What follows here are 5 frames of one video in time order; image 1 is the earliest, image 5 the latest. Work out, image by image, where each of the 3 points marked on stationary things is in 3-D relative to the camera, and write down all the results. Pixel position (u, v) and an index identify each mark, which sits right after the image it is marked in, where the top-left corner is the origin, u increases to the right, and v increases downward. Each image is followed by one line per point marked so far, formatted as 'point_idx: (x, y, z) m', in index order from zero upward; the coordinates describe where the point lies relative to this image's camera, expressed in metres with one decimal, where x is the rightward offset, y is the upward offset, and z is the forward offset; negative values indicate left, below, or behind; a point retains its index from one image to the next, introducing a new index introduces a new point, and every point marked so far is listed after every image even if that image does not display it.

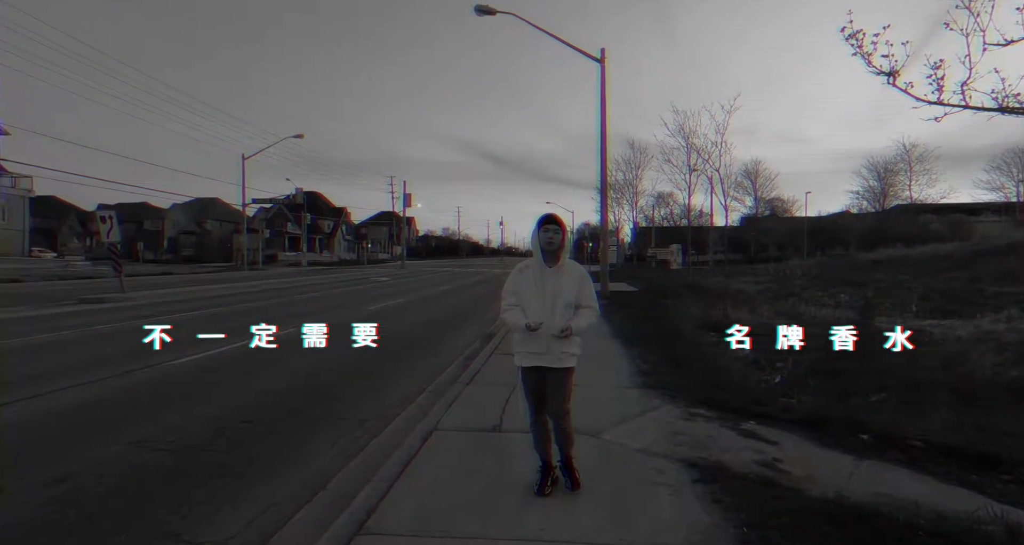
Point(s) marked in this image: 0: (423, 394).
0: (-1.1, -1.5, +7.7) m
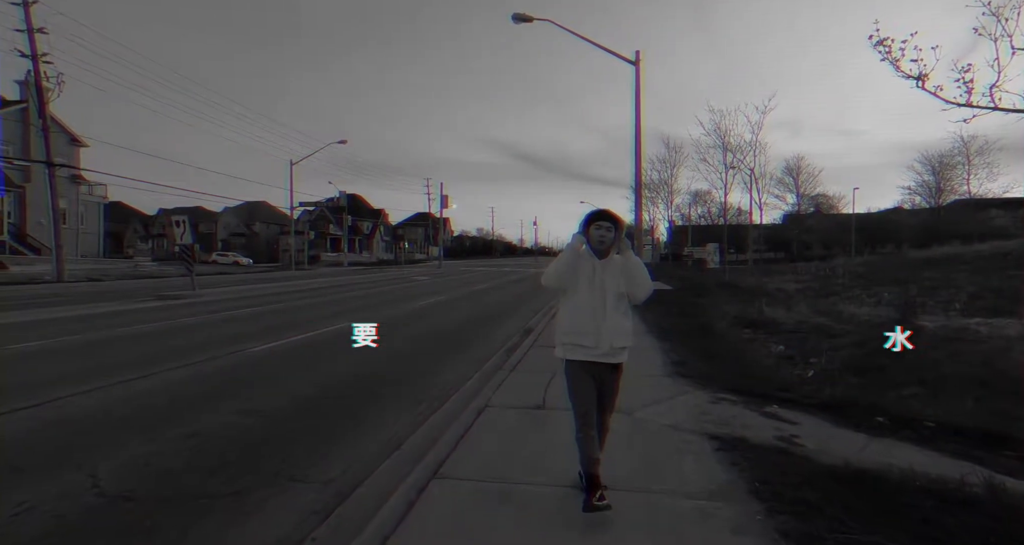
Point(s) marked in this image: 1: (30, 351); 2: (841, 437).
0: (-0.6, -1.4, +8.3) m
1: (-9.9, -1.6, +13.0) m
2: (+2.5, -1.3, +4.8) m
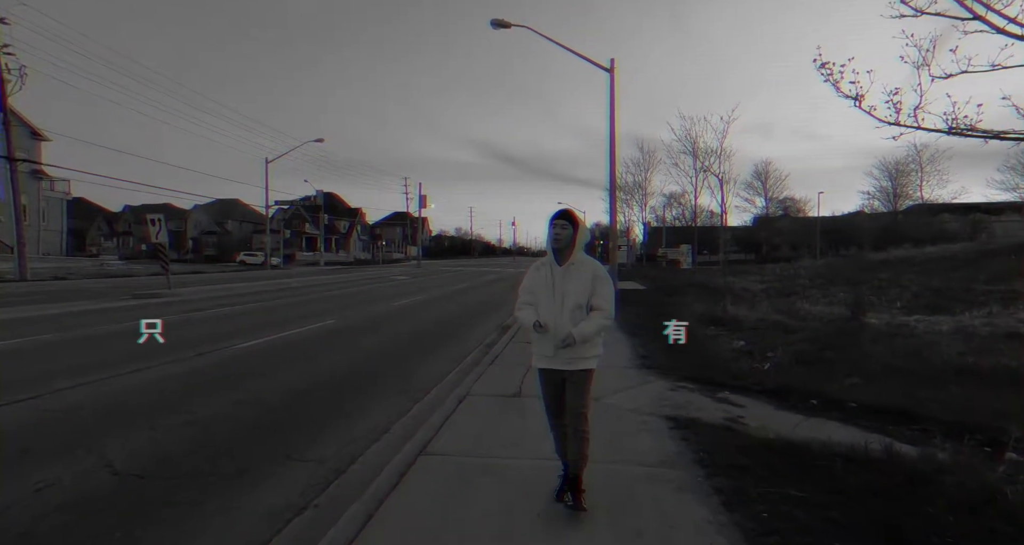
0: (-0.8, -1.4, +8.9) m
1: (-10.3, -1.6, +13.3) m
2: (+2.3, -1.3, +5.6) m
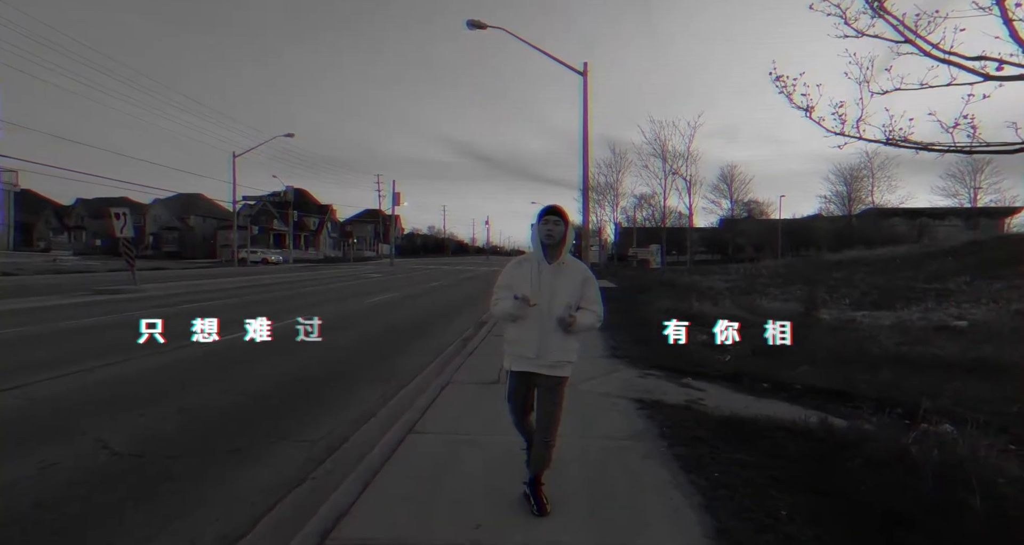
0: (-1.2, -1.4, +9.4) m
1: (-10.8, -1.4, +13.3) m
2: (+2.1, -1.2, +6.1) m
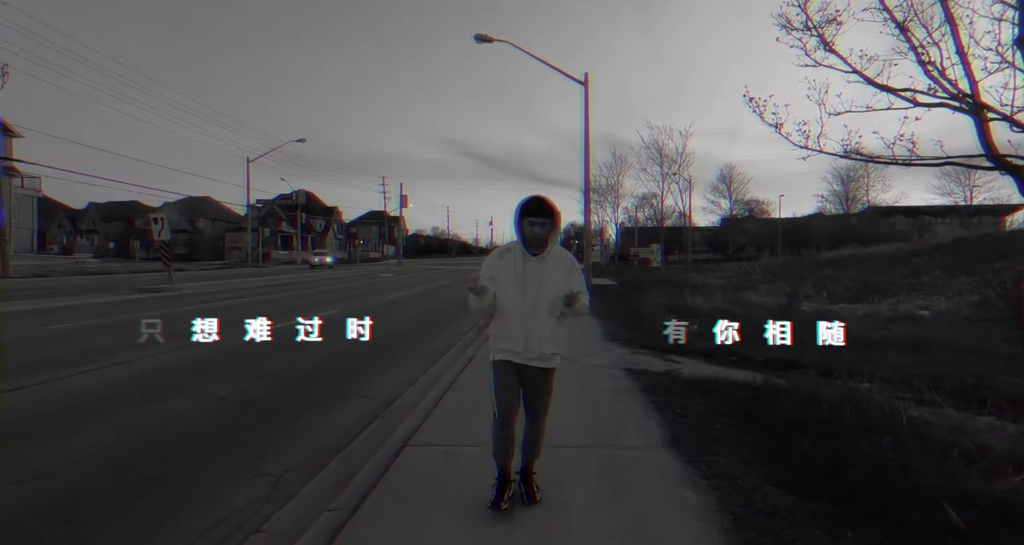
0: (-1.0, -1.3, +10.8) m
1: (-10.7, -1.4, +14.8) m
2: (+2.3, -1.2, +7.6) m
